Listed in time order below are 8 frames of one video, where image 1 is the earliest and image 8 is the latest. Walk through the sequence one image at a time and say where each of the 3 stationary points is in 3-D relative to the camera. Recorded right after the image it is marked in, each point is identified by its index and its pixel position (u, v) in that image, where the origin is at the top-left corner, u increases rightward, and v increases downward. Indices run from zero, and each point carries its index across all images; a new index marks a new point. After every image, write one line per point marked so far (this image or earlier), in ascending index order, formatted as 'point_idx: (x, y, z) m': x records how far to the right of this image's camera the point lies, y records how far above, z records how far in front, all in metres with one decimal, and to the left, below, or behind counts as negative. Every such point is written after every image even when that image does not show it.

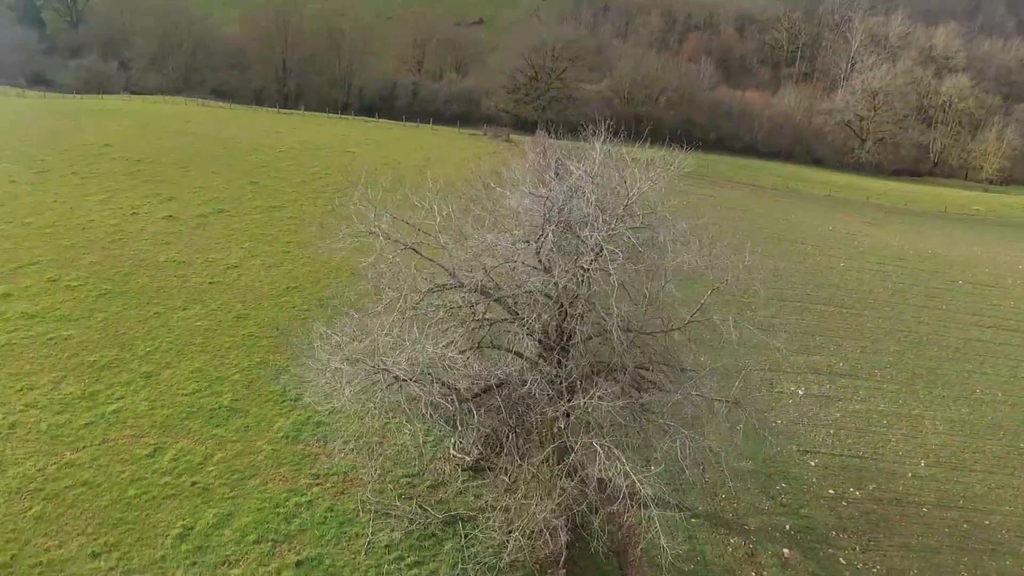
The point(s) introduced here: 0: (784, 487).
0: (+5.9, -4.3, +17.3) m
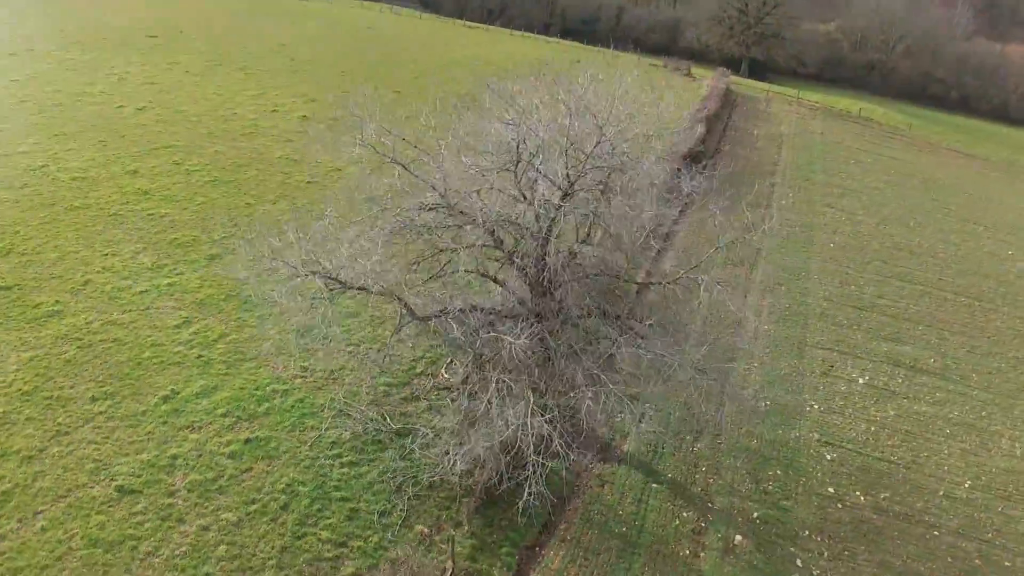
0: (+5.3, -3.7, +16.0) m
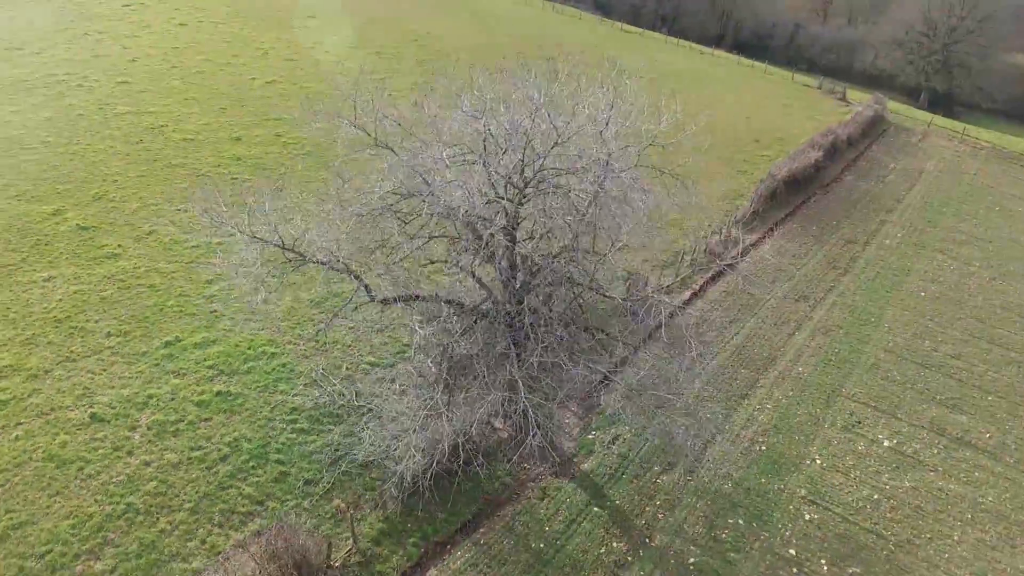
0: (+4.2, -4.4, +14.9) m
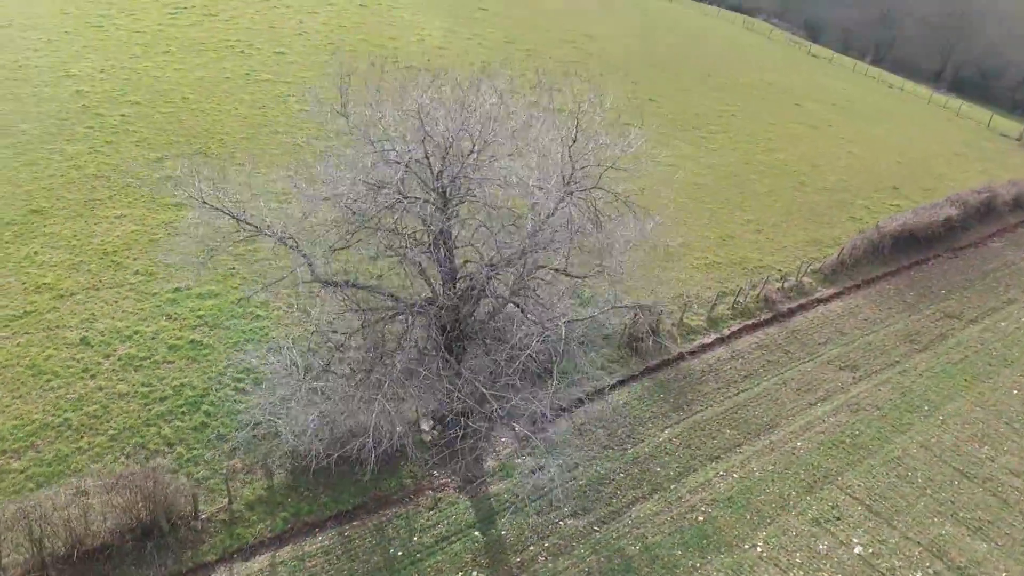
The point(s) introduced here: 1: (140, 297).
0: (+1.9, -5.2, +14.0) m
1: (-8.5, -0.2, +18.4) m
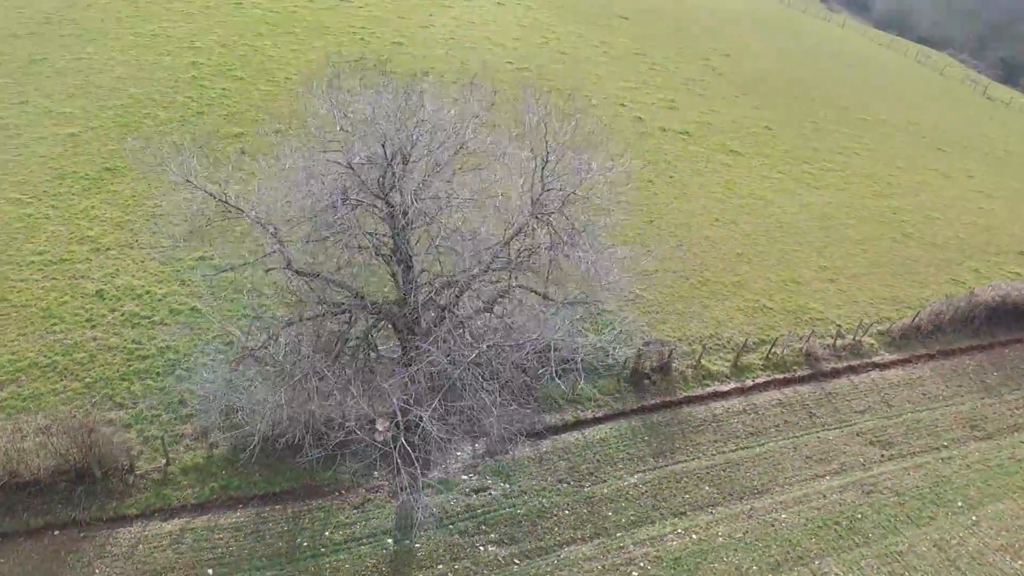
0: (+0.1, -5.6, +13.2) m
1: (-8.4, +0.7, +19.7) m
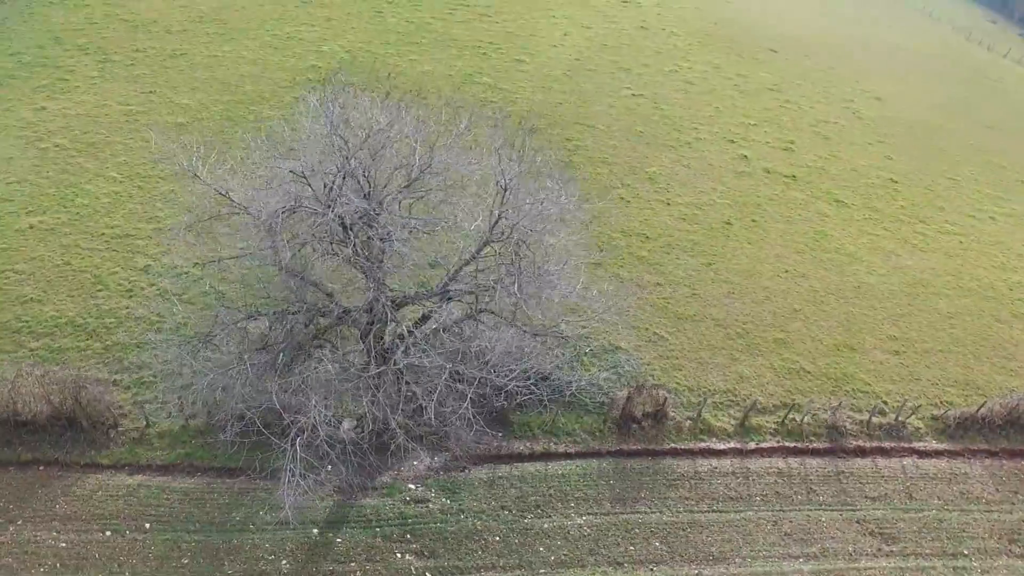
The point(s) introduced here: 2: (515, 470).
0: (-1.8, -5.9, +13.4) m
1: (-7.8, +1.2, +21.7) m
2: (+0.1, -3.8, +16.7) m
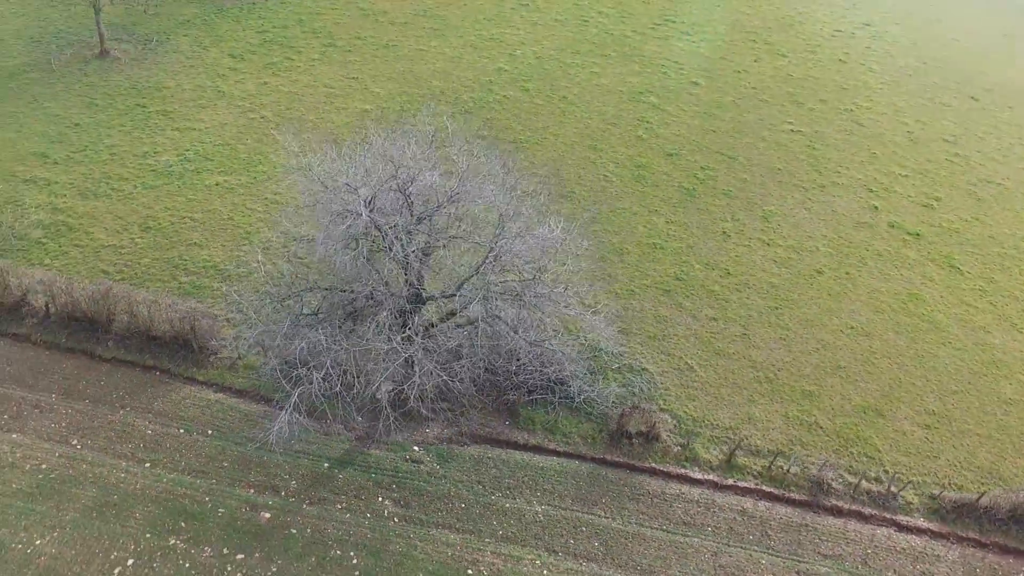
0: (-3.1, -5.9, +17.0) m
1: (-5.7, +2.3, +26.0) m
2: (-0.2, -4.1, +19.6) m
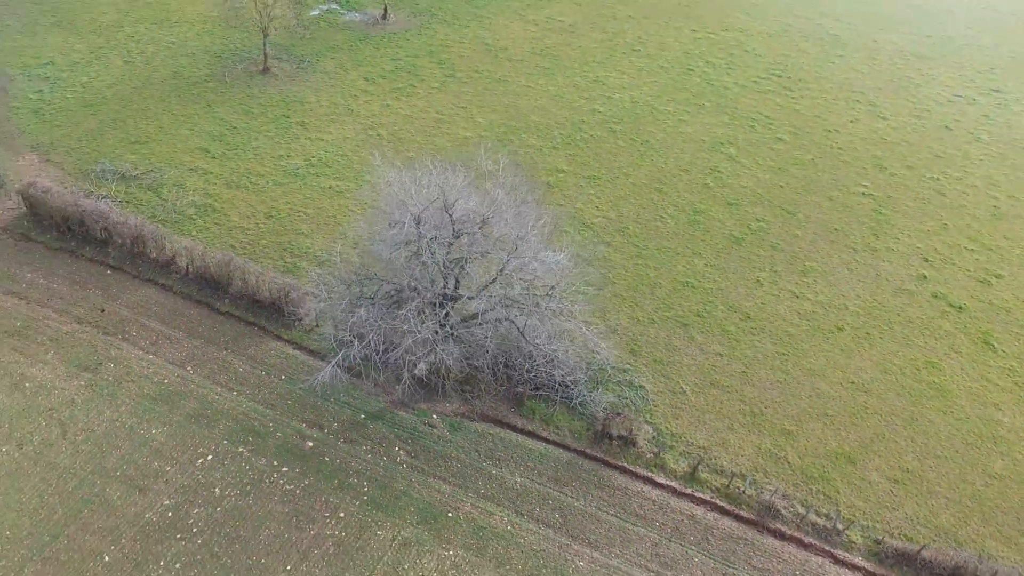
0: (-3.8, -5.8, +22.3) m
1: (-3.7, +2.5, +31.6) m
2: (-0.3, -4.5, +24.3) m
